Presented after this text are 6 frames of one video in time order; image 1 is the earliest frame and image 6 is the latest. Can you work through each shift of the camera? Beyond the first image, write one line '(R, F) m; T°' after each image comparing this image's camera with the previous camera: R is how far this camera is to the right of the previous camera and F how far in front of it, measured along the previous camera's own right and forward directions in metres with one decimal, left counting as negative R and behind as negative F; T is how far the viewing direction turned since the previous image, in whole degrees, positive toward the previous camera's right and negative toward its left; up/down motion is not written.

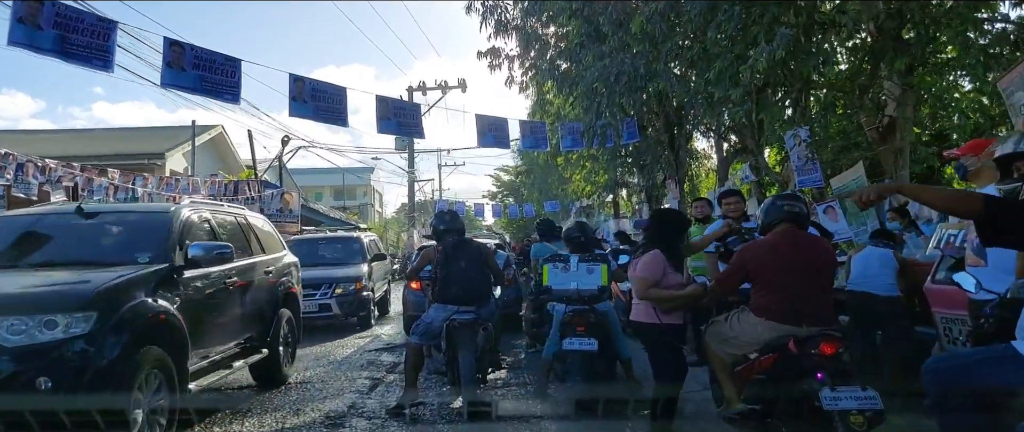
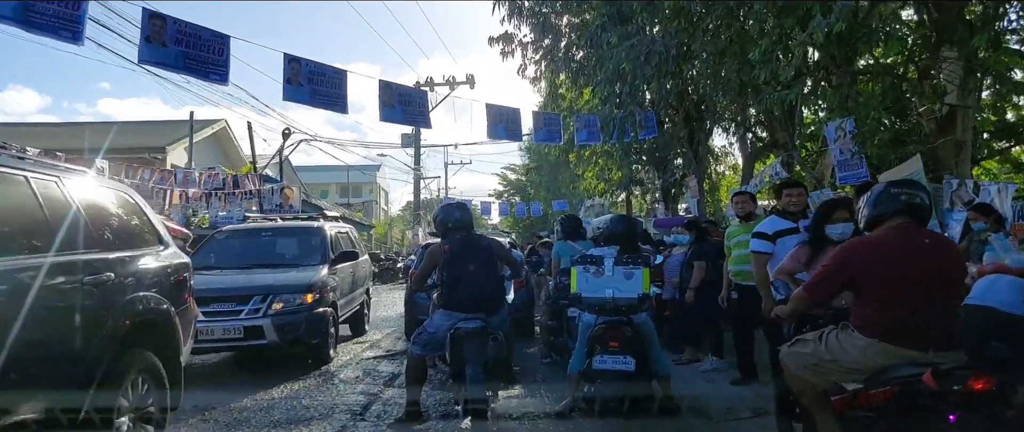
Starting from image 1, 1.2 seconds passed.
(-0.1, +0.9) m; 0°
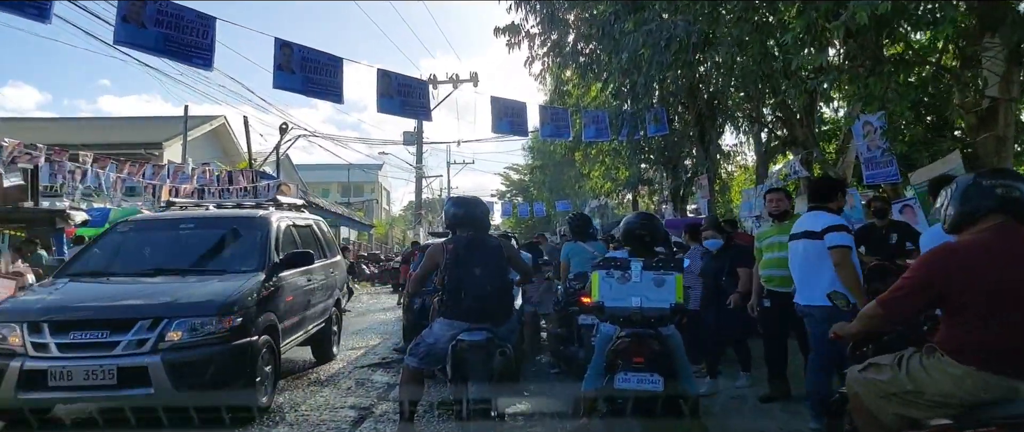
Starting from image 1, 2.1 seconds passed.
(0.0, +0.6) m; 0°
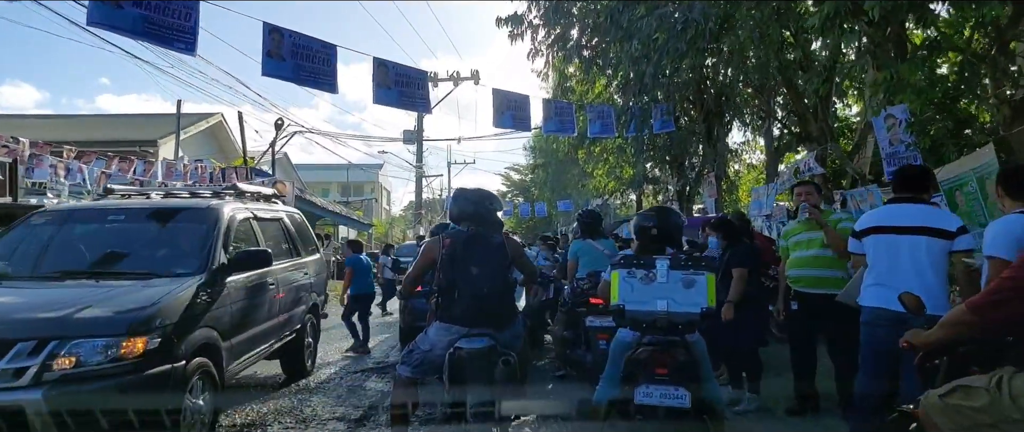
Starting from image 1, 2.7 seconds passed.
(0.0, +0.5) m; 0°
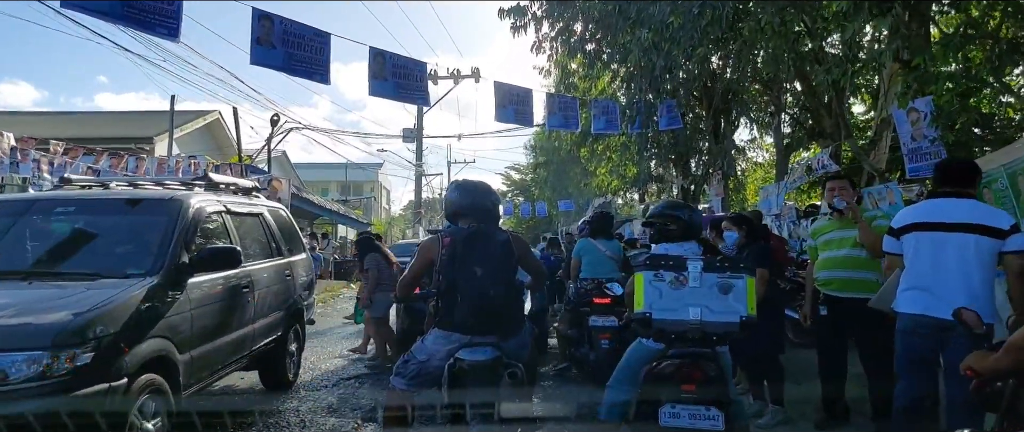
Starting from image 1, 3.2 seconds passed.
(0.0, +0.4) m; 0°
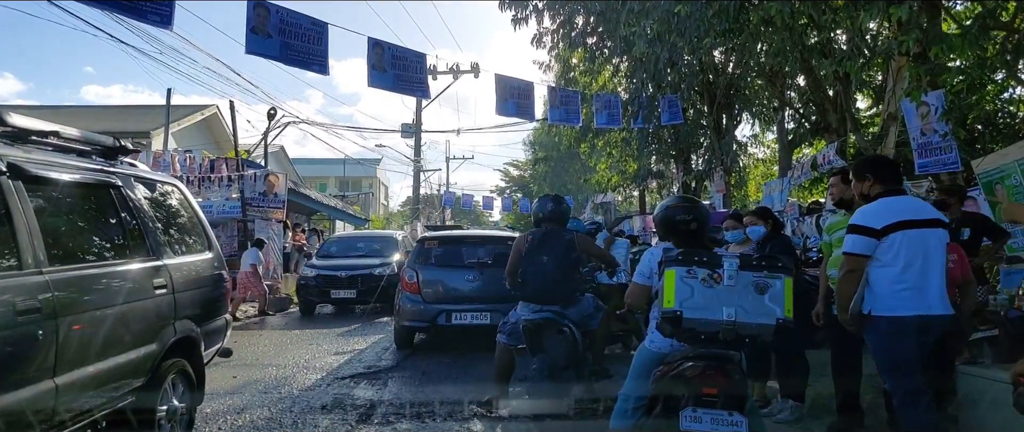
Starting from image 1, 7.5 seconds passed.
(0.0, +0.2) m; 0°
